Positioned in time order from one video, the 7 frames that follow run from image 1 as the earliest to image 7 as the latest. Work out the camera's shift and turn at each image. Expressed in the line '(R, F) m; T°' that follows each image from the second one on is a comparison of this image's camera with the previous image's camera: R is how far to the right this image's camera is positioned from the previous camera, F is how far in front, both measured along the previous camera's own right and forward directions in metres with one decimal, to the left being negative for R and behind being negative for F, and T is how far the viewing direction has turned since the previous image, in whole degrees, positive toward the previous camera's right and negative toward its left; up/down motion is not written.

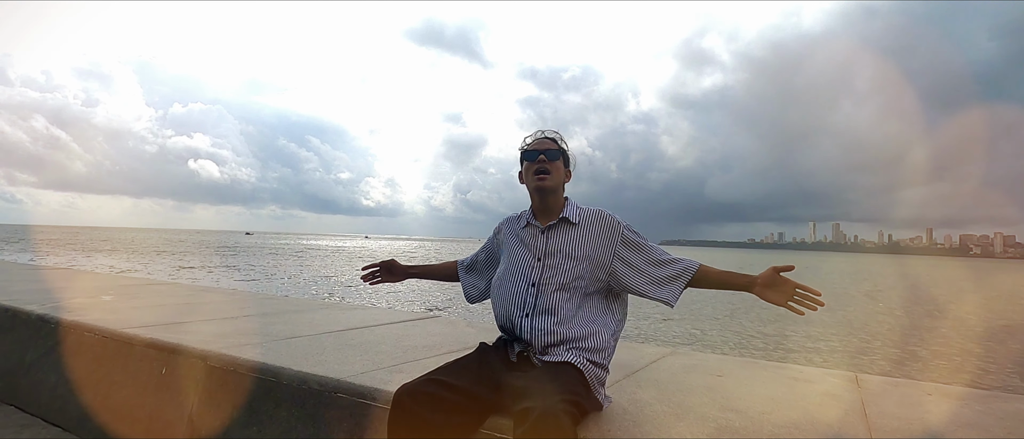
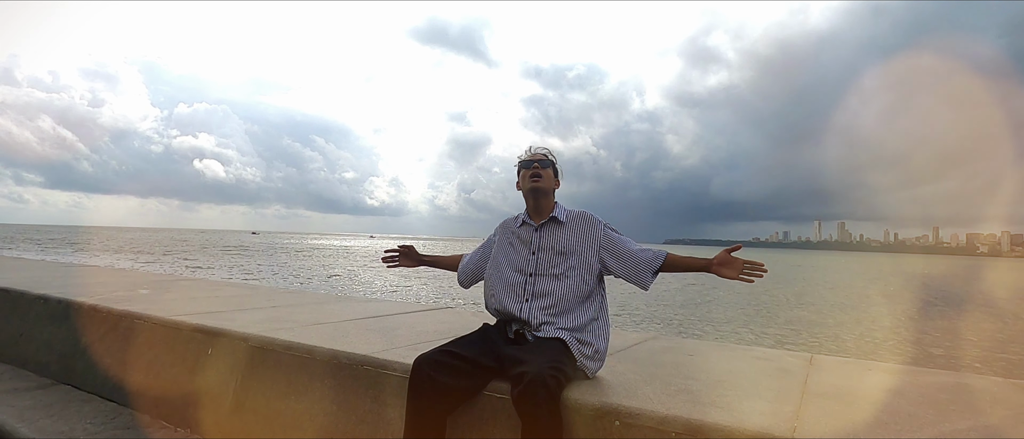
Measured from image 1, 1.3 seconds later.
(0.0, -0.4) m; 0°
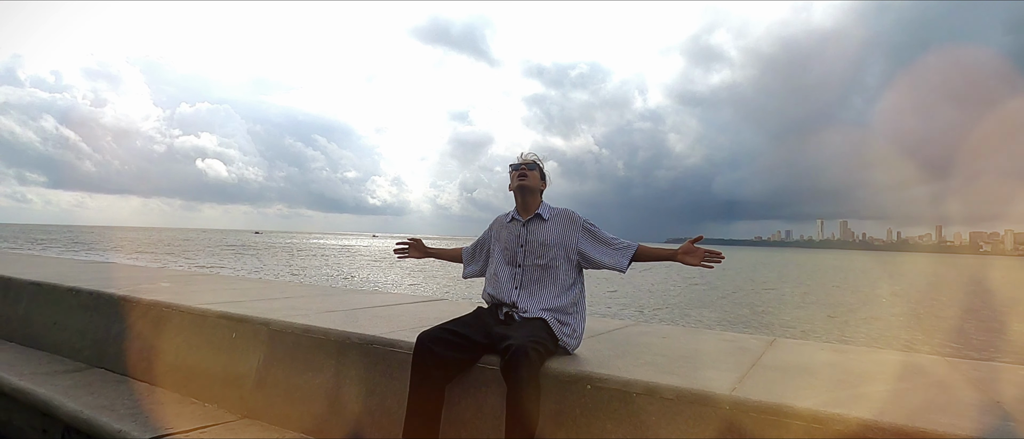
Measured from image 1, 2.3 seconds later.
(+0.1, -0.3) m; 0°
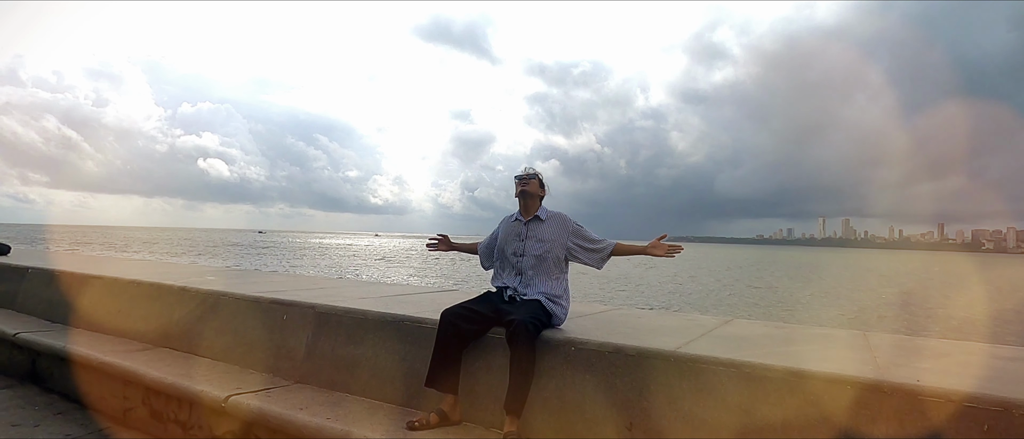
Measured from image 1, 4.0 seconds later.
(0.0, -0.7) m; 0°
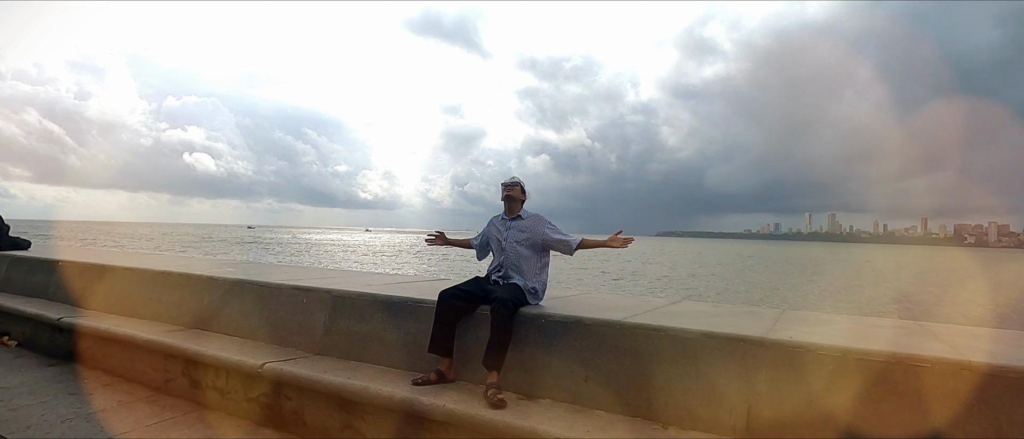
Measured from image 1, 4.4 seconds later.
(0.0, -0.7) m; +1°
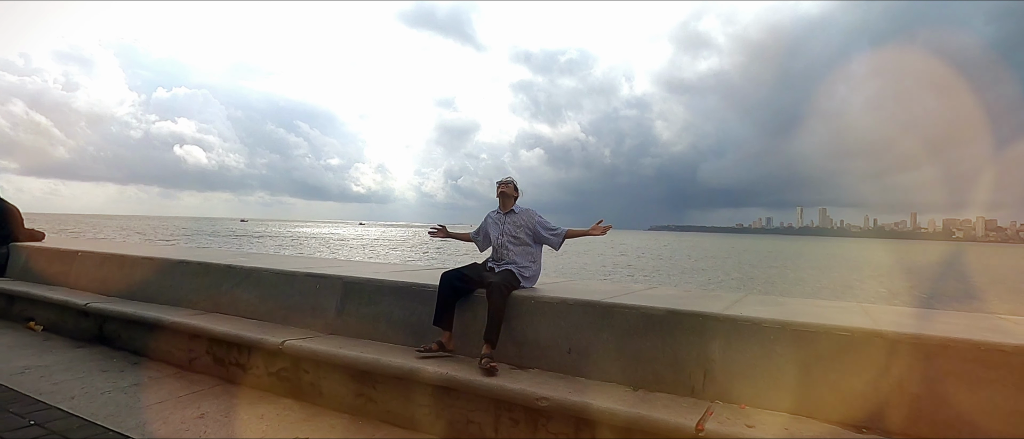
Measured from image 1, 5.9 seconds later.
(0.0, -0.5) m; +1°
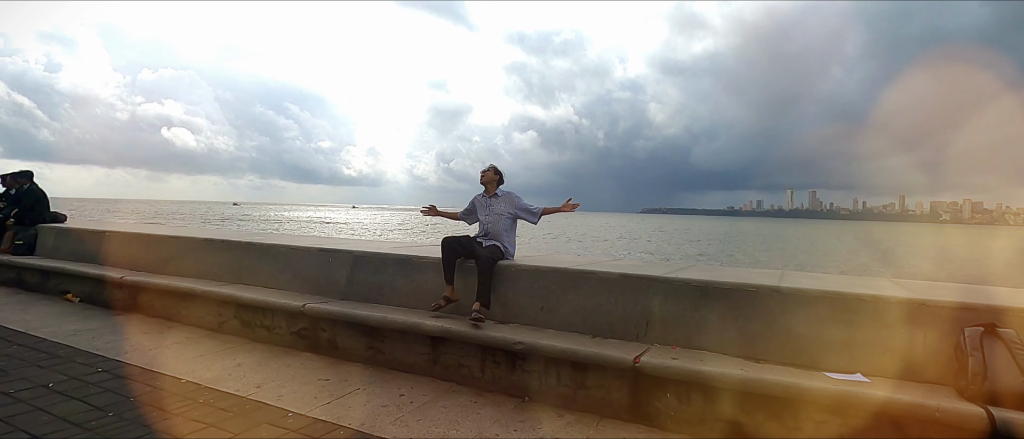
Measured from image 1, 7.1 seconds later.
(+0.1, -0.8) m; +1°
